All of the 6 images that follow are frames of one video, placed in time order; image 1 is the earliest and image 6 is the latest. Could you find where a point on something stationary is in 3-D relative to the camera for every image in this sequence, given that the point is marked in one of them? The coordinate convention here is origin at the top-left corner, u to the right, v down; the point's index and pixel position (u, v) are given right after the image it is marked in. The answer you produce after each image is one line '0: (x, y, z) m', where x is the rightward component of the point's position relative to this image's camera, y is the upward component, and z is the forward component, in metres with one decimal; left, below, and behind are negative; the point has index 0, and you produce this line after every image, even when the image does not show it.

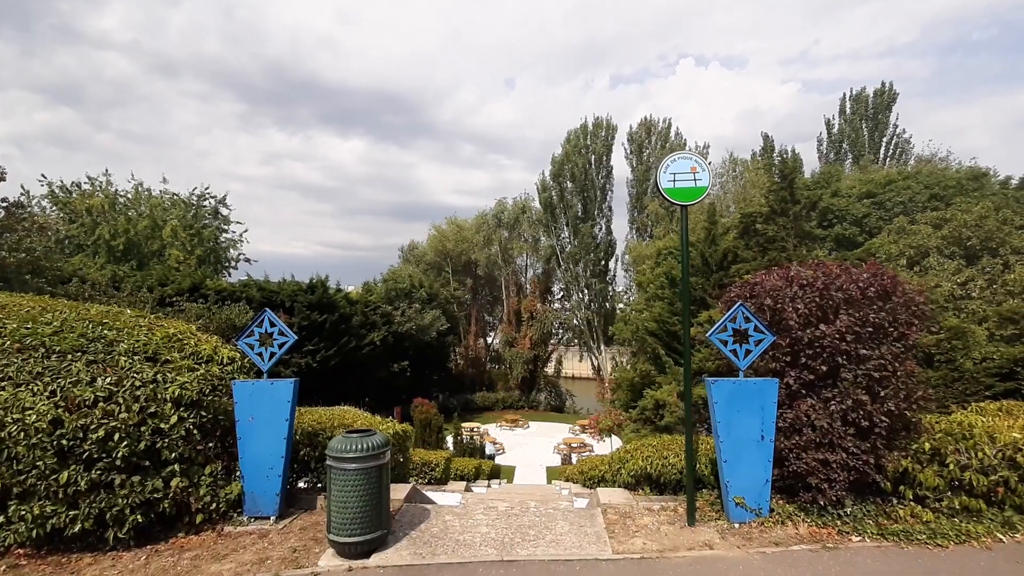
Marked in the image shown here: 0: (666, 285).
0: (+5.7, +0.1, +19.3) m
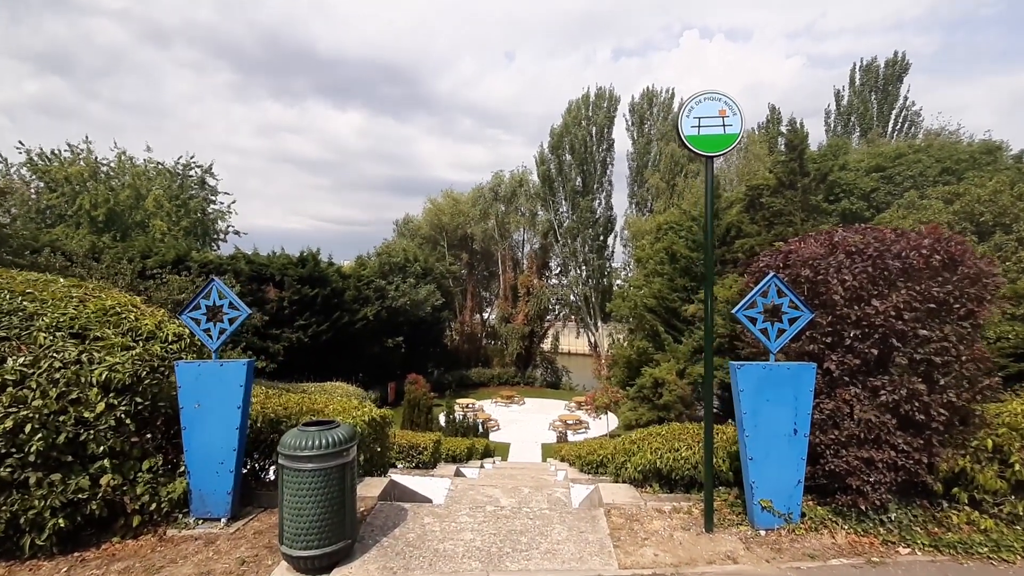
0: (+5.5, +1.0, +18.7) m
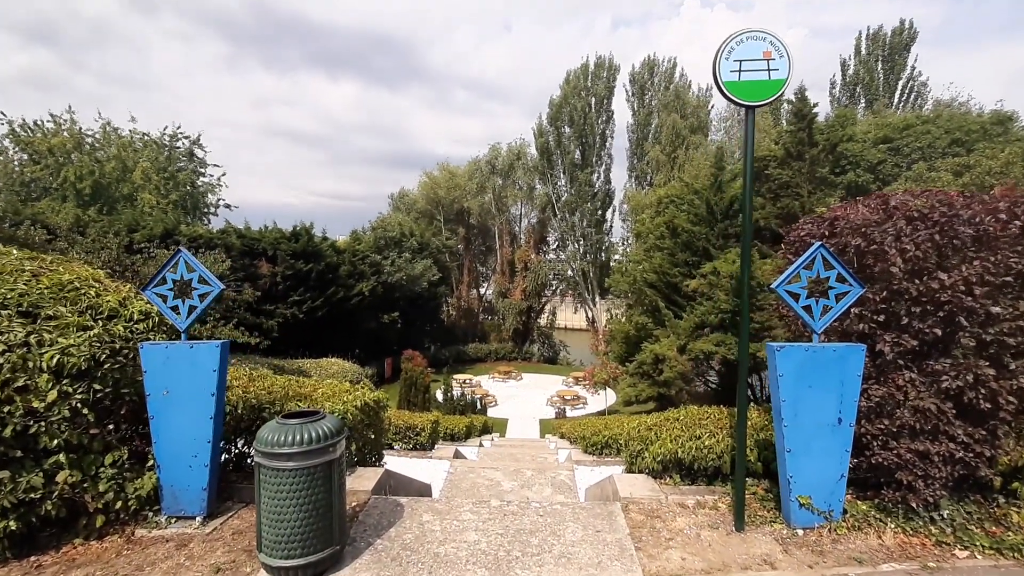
0: (+5.5, +1.9, +18.2) m
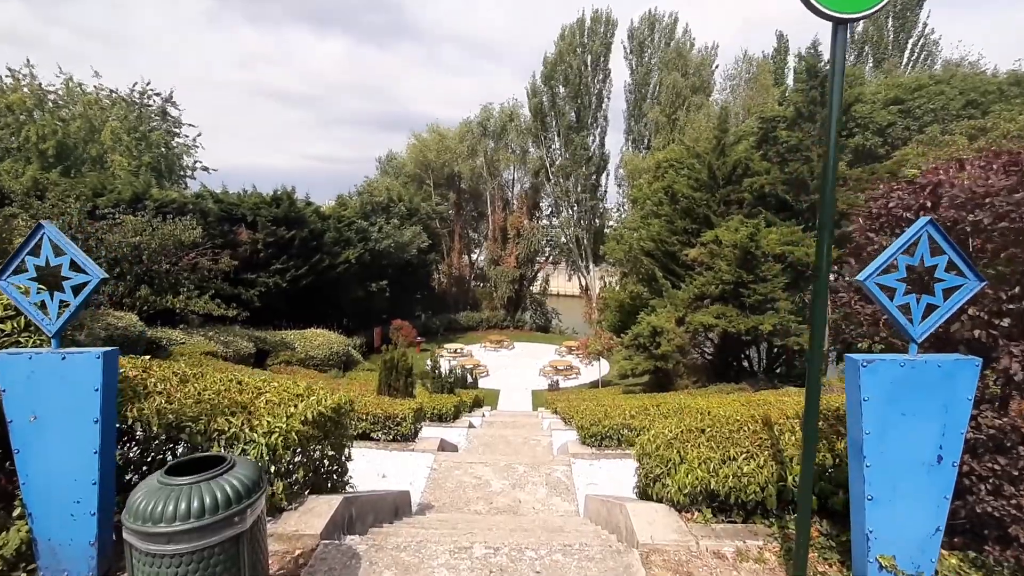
0: (+5.2, +2.9, +17.3) m
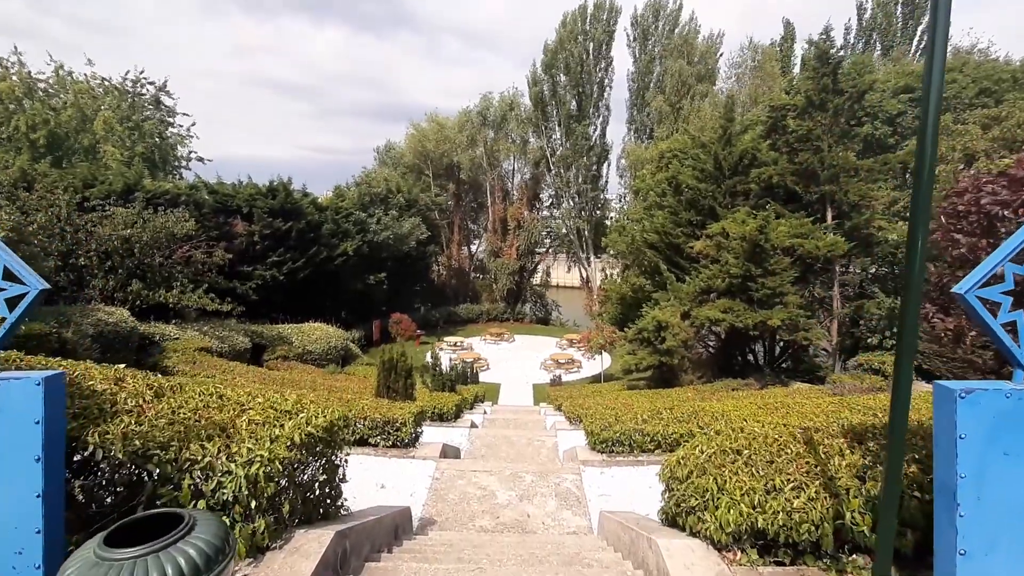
0: (+5.2, +3.1, +16.9) m
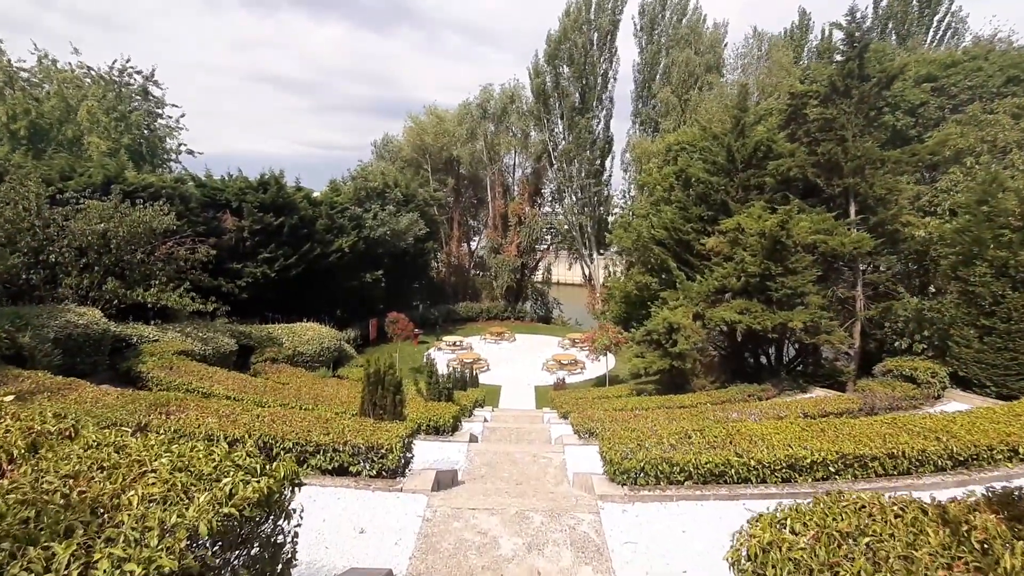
0: (+5.3, +3.2, +16.0) m
